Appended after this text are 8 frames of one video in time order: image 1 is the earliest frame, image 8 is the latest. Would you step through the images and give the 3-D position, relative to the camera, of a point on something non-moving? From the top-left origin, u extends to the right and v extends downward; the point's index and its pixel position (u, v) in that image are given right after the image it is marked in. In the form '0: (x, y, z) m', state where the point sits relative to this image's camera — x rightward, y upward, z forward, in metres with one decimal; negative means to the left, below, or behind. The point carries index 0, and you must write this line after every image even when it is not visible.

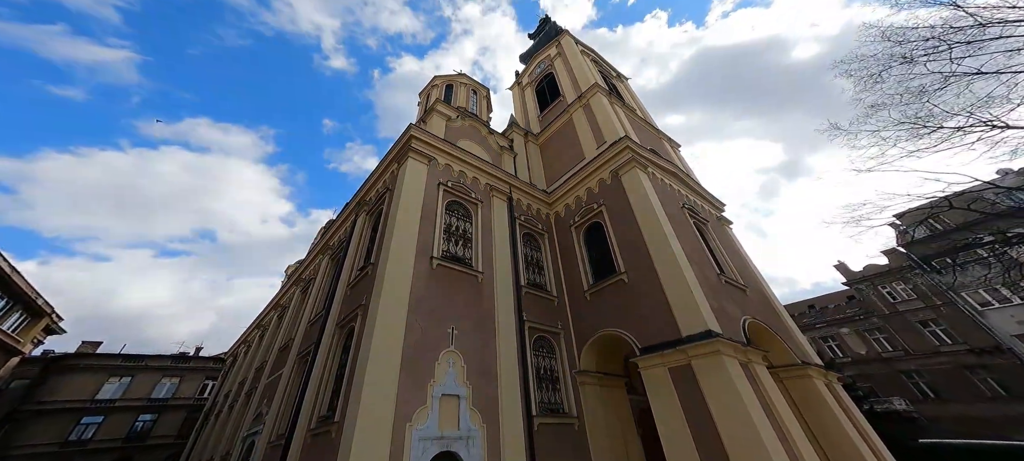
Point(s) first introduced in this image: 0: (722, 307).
0: (+5.7, -2.2, +10.1) m
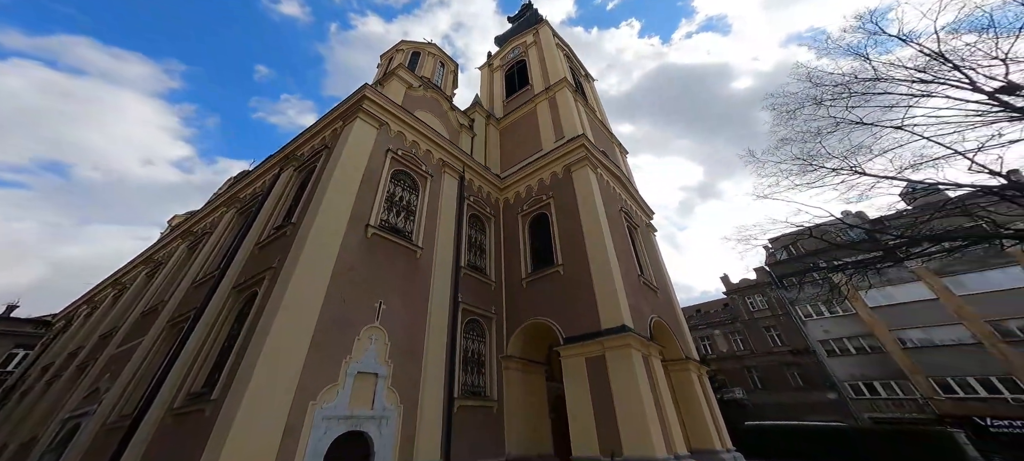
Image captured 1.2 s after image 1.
0: (+3.8, -2.3, +10.8) m
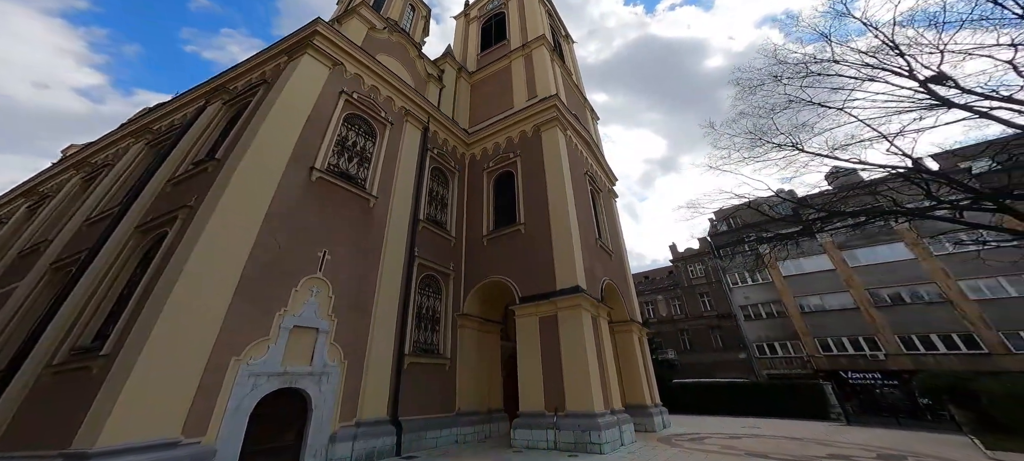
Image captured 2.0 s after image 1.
0: (+2.5, -1.2, +11.0) m
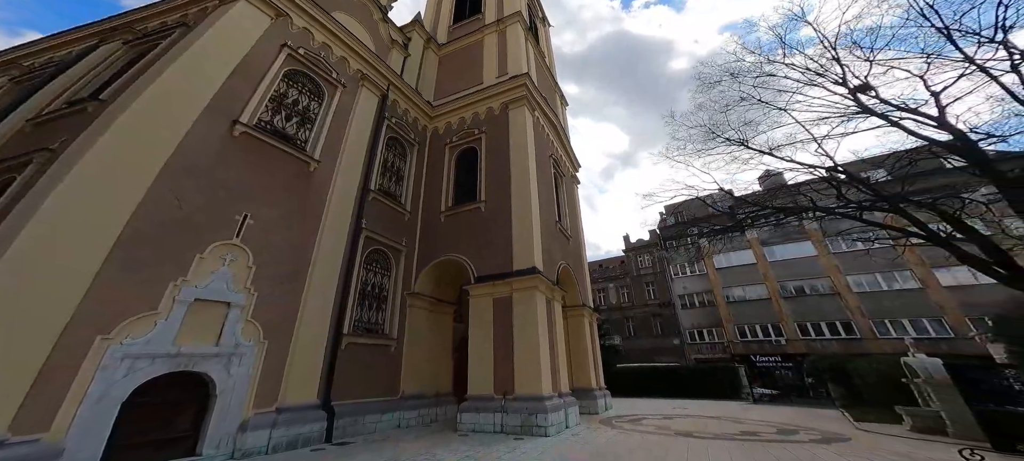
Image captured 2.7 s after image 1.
0: (+1.2, -0.6, +10.8) m
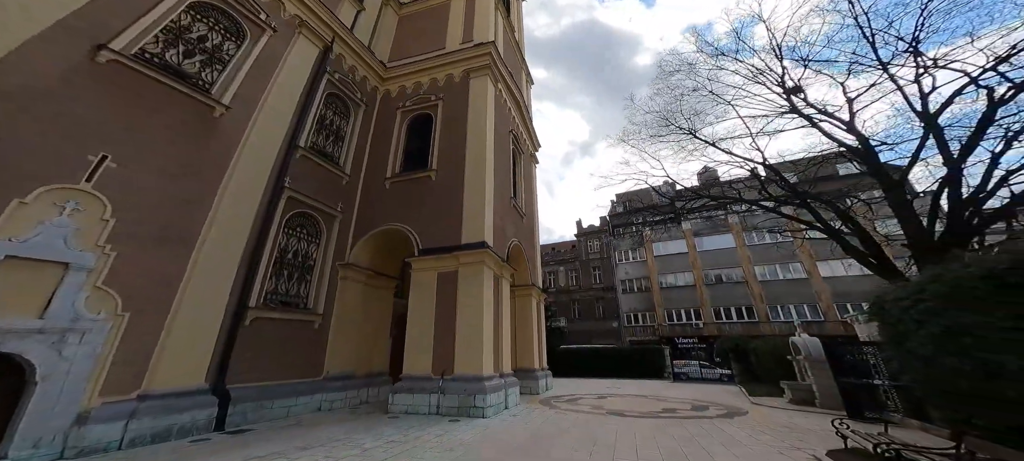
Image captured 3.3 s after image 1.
0: (-0.2, +0.1, +10.3) m
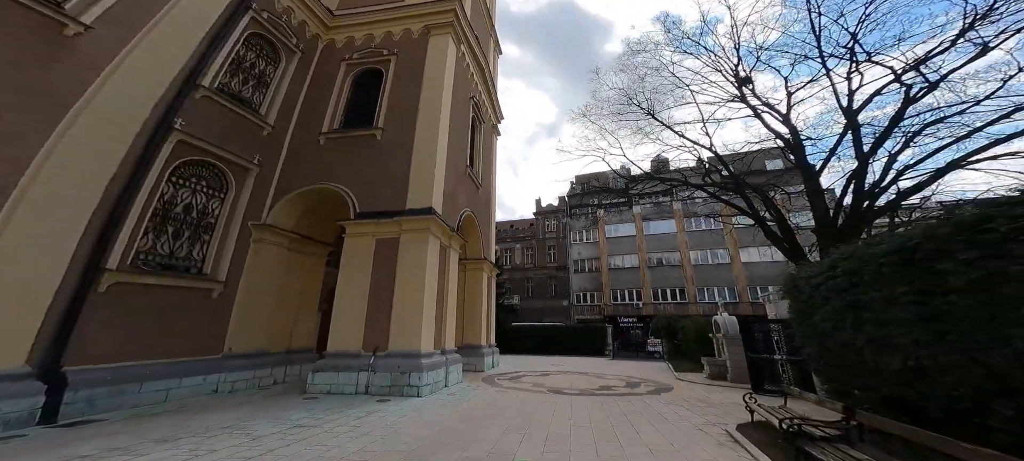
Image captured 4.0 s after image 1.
0: (-1.6, +1.0, +9.6) m
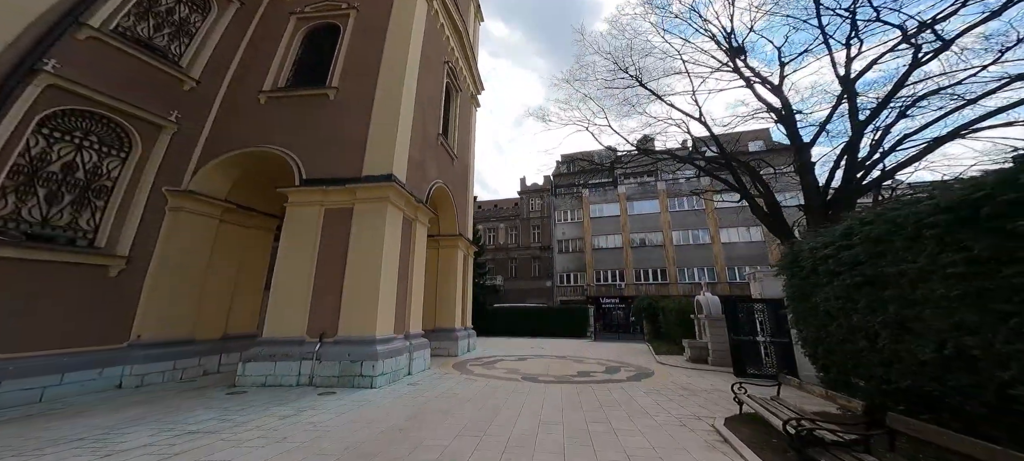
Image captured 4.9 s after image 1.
0: (-2.2, +1.6, +8.6) m
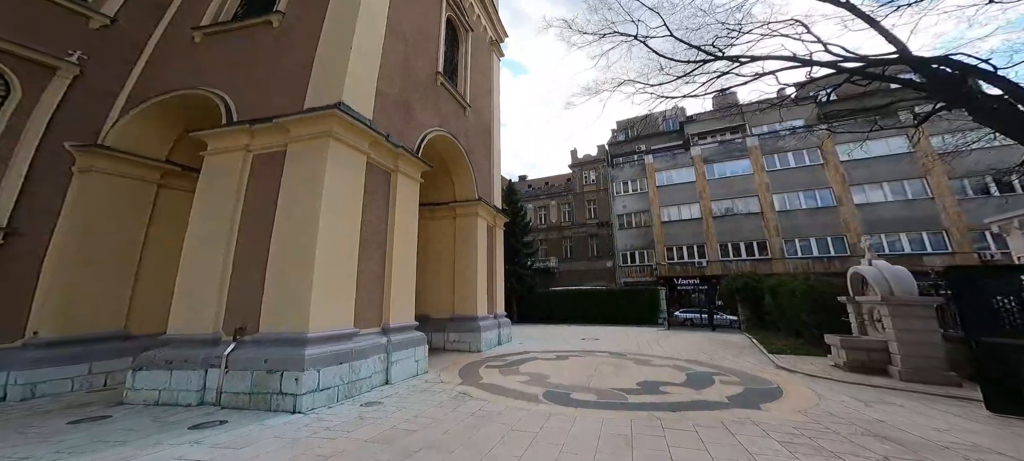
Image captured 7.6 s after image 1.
0: (-1.9, +2.4, +6.4) m
